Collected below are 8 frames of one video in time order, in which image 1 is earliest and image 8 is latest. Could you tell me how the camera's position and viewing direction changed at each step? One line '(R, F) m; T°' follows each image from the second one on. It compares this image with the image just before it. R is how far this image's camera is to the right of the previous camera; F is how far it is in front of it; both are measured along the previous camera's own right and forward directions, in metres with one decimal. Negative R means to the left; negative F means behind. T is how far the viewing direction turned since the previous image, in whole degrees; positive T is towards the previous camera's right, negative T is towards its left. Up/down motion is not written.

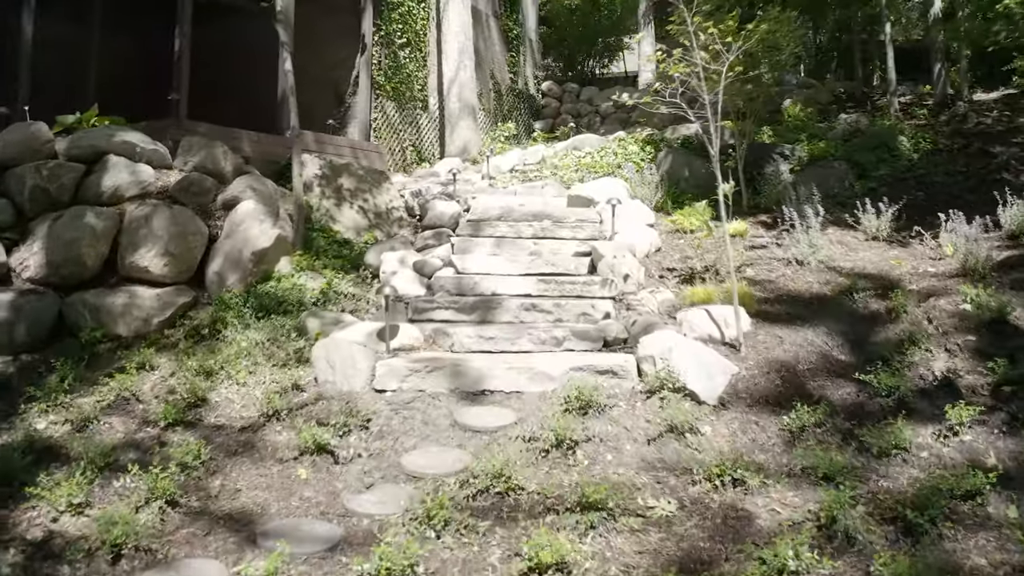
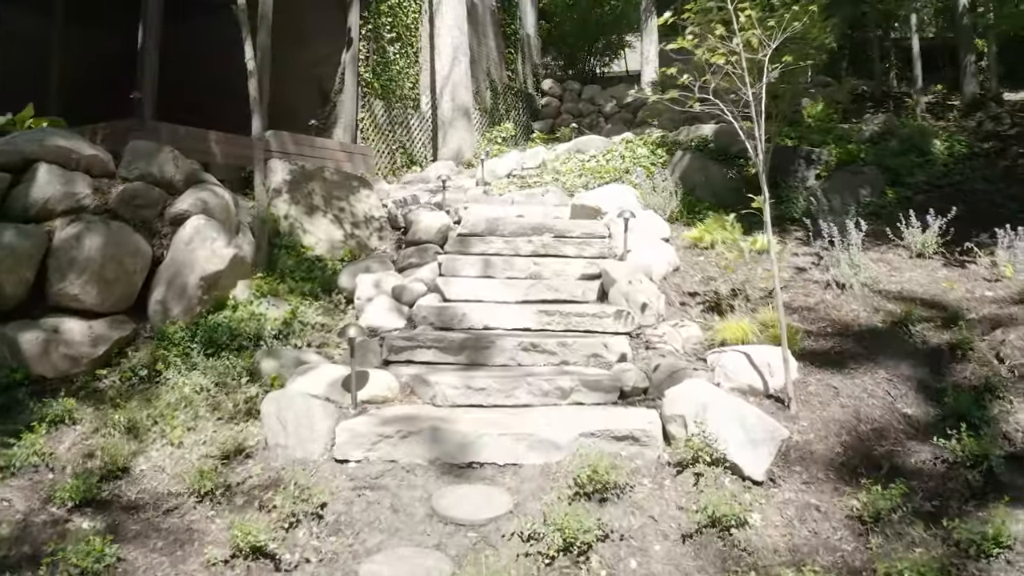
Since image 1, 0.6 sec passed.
(0.0, +0.9) m; 0°
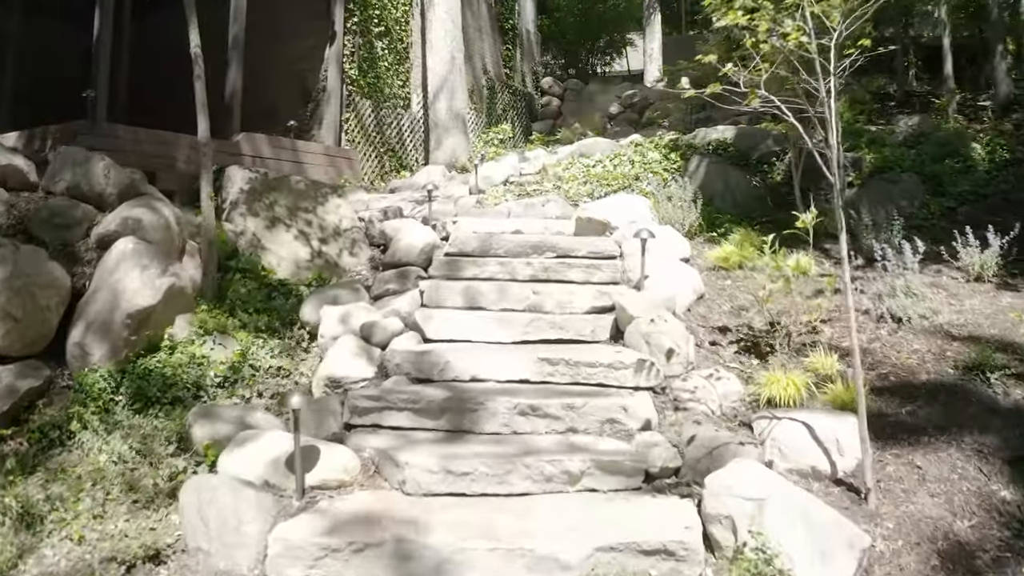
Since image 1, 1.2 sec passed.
(0.0, +0.9) m; 0°
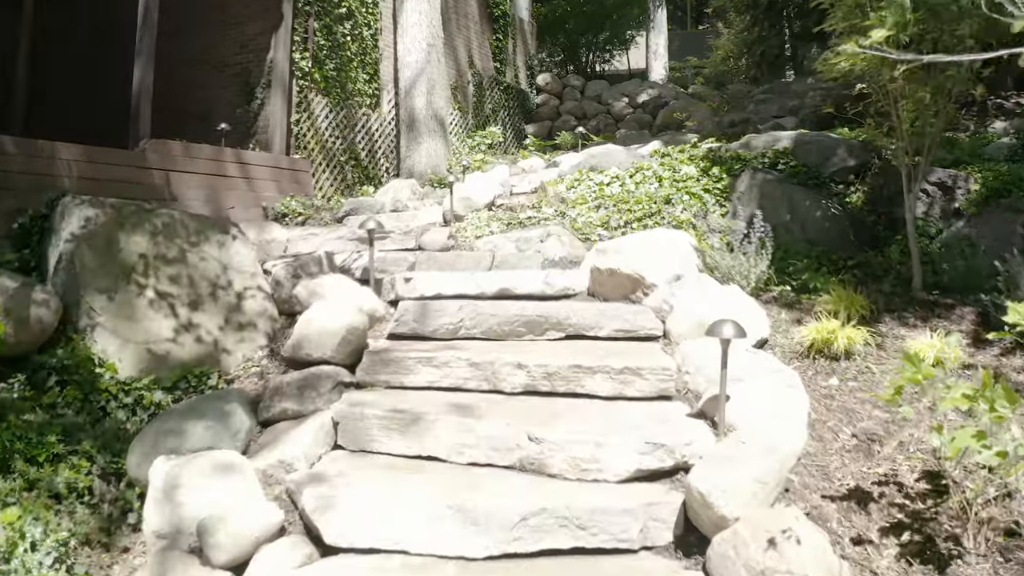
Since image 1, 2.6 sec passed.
(0.0, +1.9) m; 0°
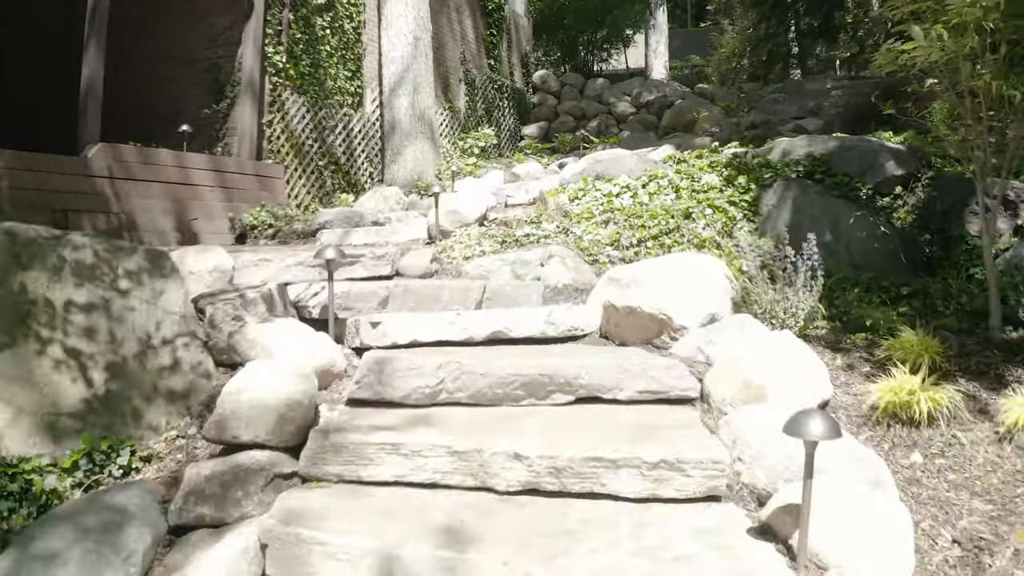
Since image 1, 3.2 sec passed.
(0.0, +0.8) m; 0°
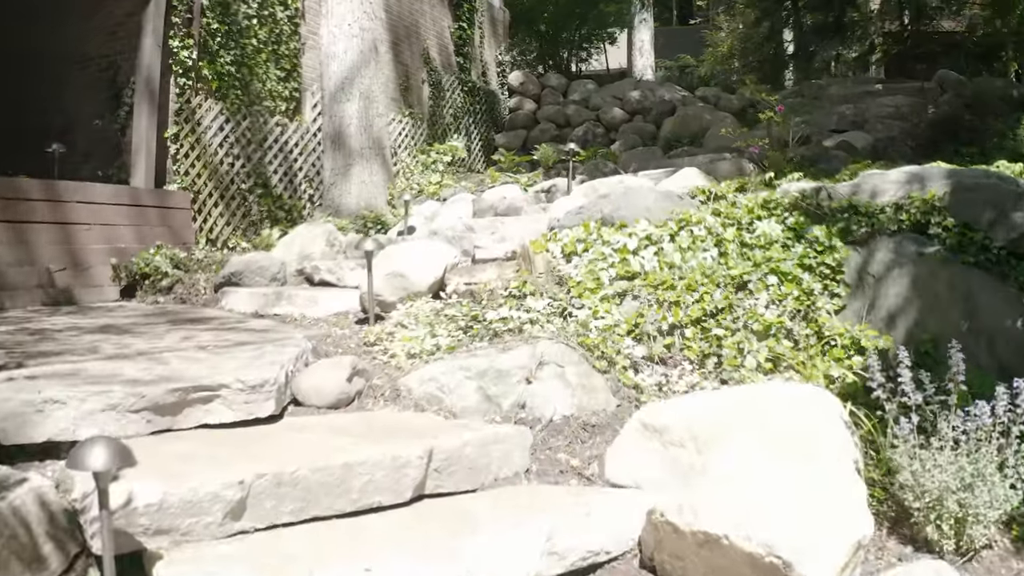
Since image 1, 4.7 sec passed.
(0.0, +1.6) m; +1°
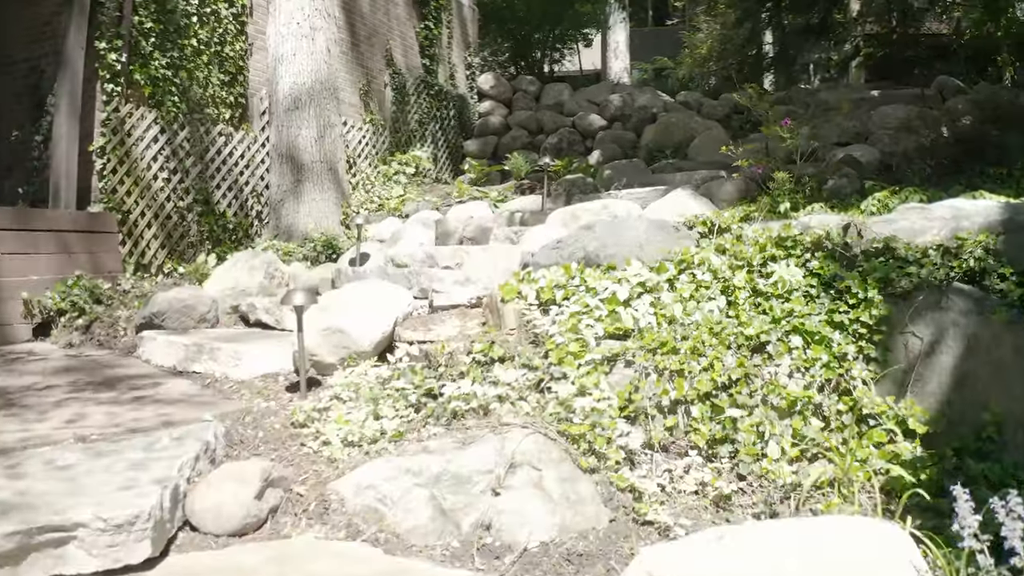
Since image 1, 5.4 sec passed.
(0.0, +0.6) m; +1°
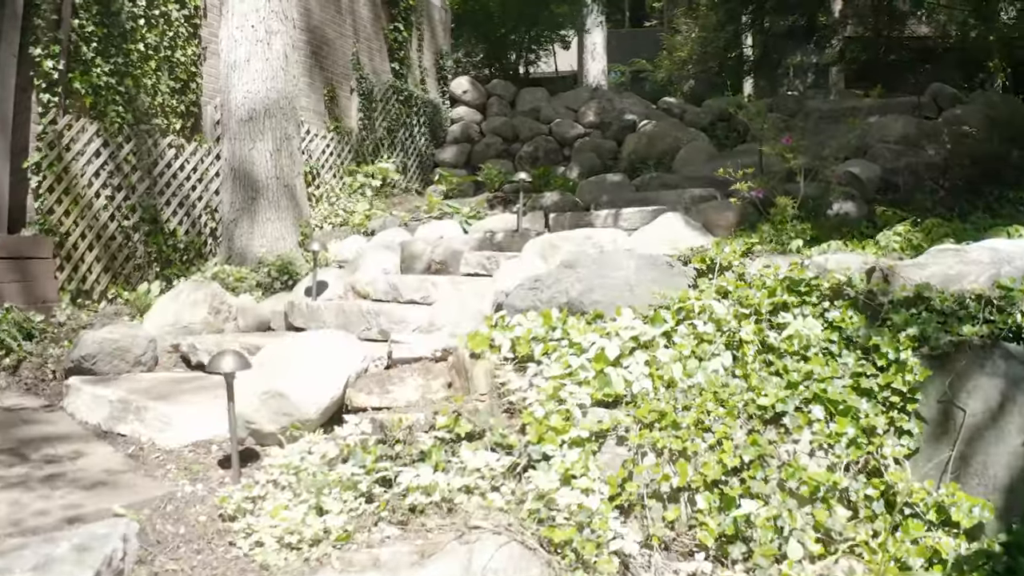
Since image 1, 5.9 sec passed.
(0.0, +0.4) m; +1°
